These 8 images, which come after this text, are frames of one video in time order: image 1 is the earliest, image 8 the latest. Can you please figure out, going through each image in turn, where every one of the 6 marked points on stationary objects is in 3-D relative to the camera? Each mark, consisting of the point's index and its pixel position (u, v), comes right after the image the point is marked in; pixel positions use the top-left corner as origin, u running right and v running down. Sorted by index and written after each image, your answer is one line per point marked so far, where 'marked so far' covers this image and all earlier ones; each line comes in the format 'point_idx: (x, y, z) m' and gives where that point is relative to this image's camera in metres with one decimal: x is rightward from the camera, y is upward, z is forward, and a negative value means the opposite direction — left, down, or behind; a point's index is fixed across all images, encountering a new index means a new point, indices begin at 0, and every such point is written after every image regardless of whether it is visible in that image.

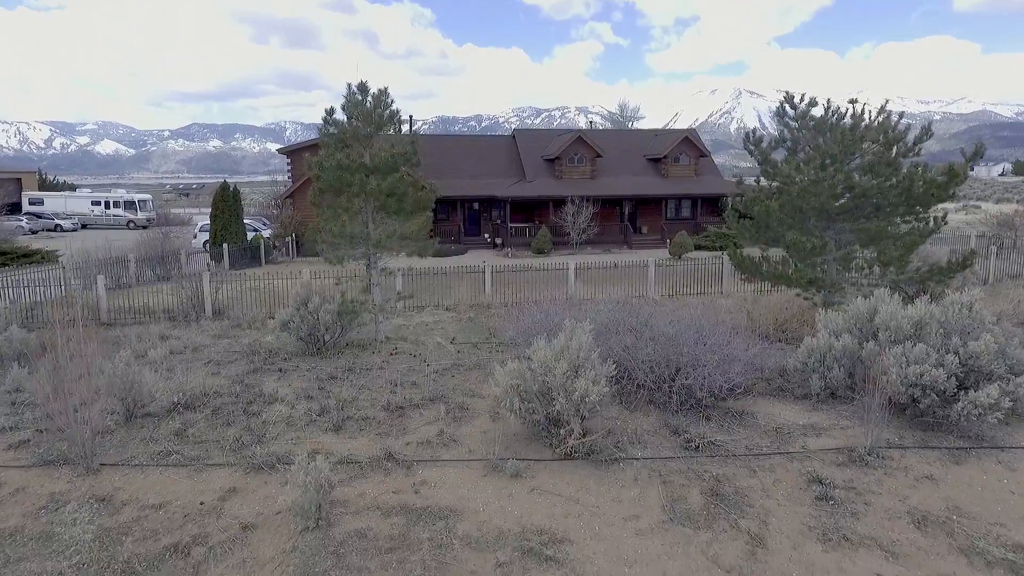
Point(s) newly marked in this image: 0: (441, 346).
0: (-1.2, -1.0, +11.5) m
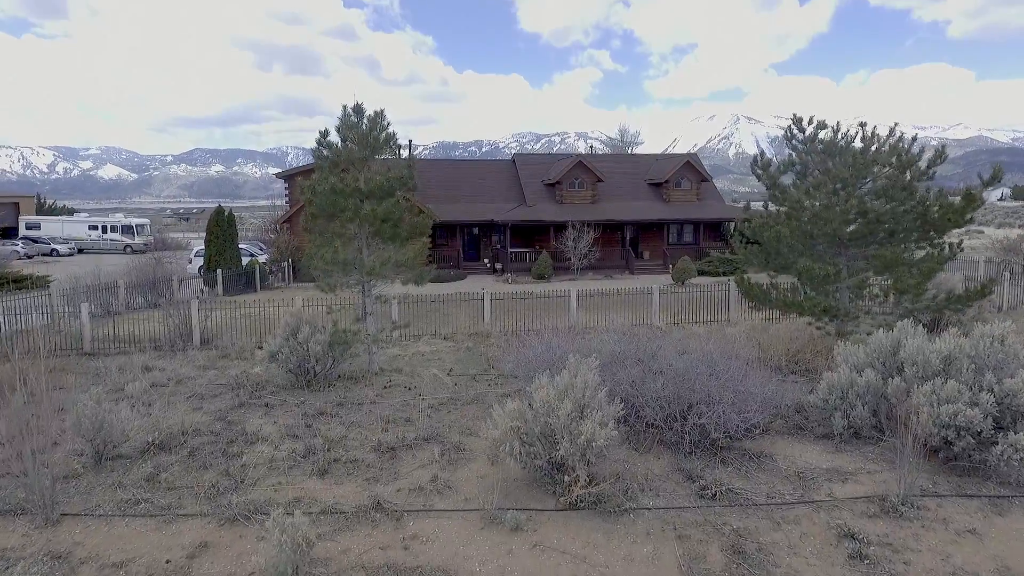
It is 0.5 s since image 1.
0: (-1.2, -1.5, +11.0) m
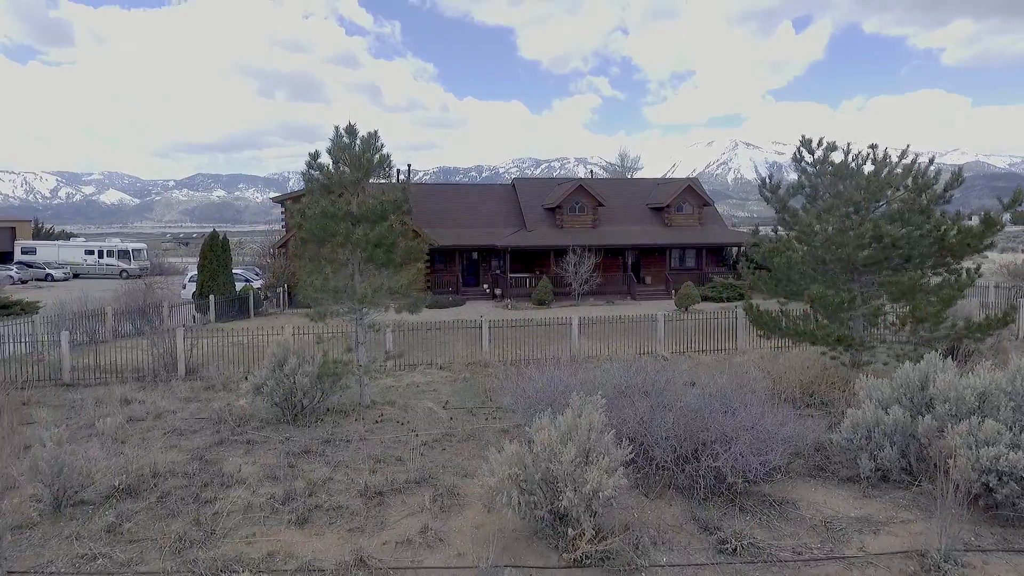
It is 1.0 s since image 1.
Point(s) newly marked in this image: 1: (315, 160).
0: (-1.3, -1.9, +10.4) m
1: (-3.0, +1.9, +10.1) m
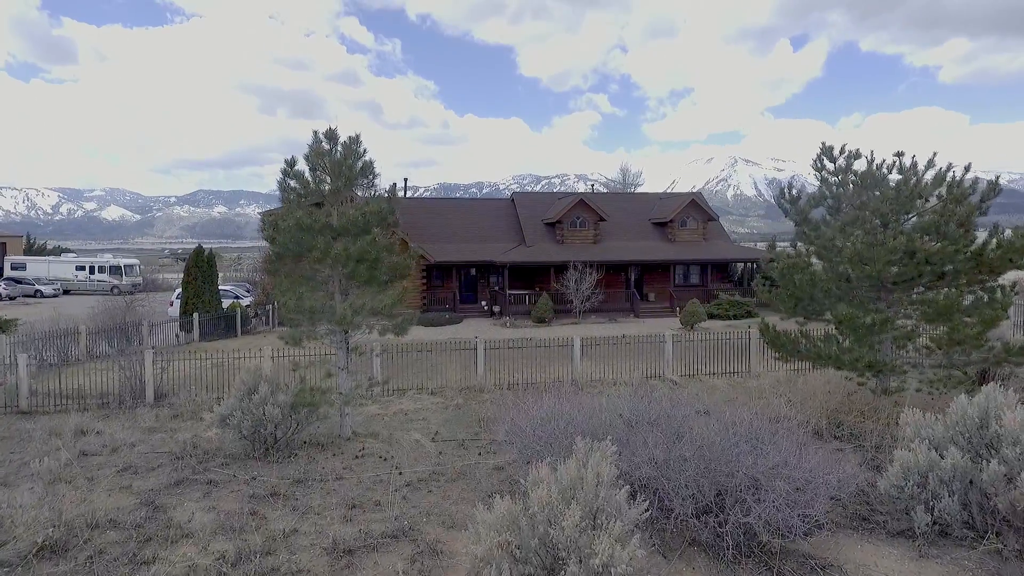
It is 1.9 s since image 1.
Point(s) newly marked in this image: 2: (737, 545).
0: (-1.3, -2.2, +9.4) m
1: (-3.1, +1.7, +9.2) m
2: (+1.9, -2.2, +5.6) m
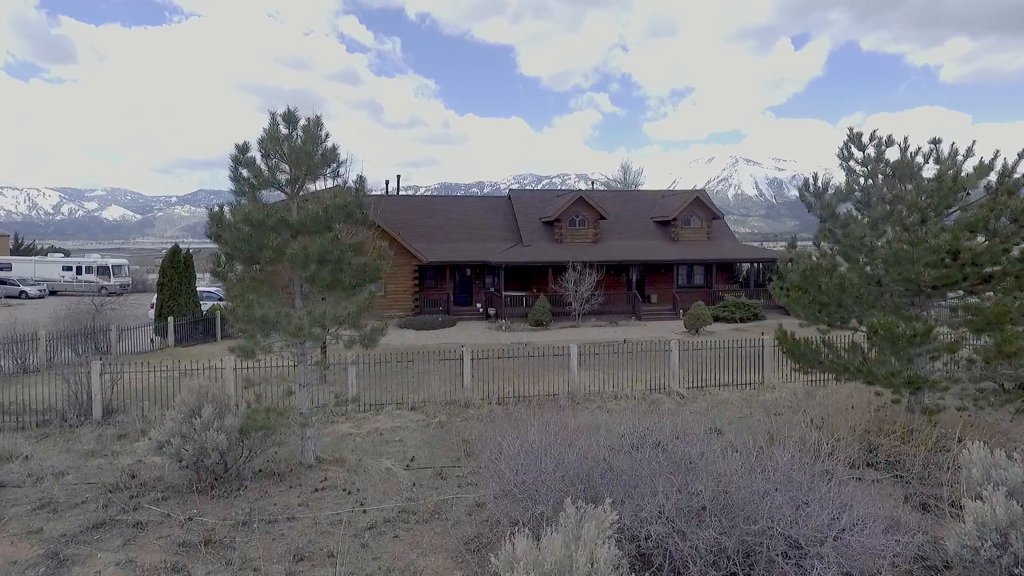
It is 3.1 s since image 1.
0: (-1.5, -2.3, +8.2) m
1: (-3.3, +1.6, +8.0) m
2: (+1.7, -2.2, +4.4) m
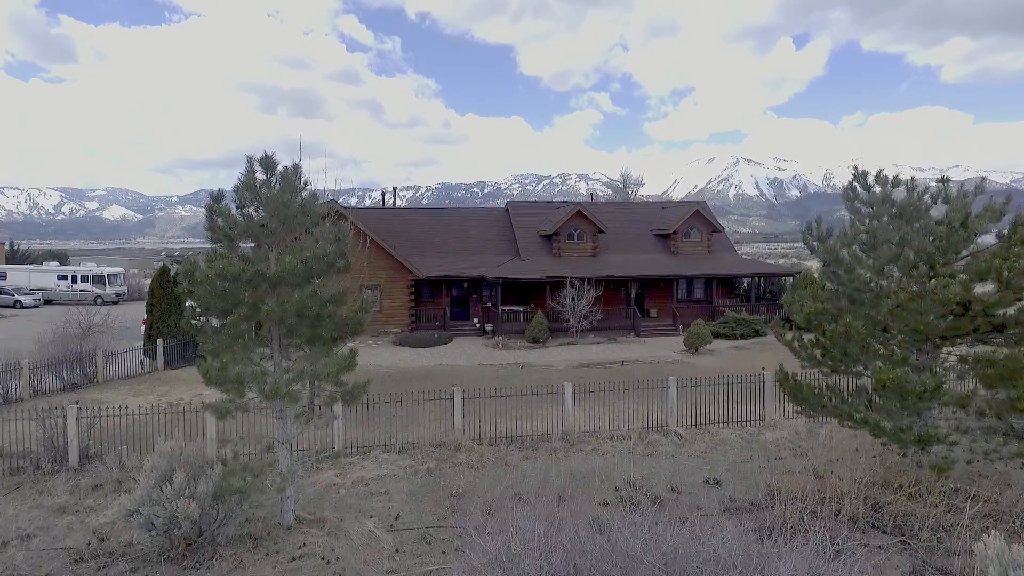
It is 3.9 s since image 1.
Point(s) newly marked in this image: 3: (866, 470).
0: (-1.6, -2.9, +7.8) m
1: (-3.4, +1.0, +7.6) m
2: (+1.6, -2.9, +4.0) m
3: (+5.0, -2.5, +9.3) m
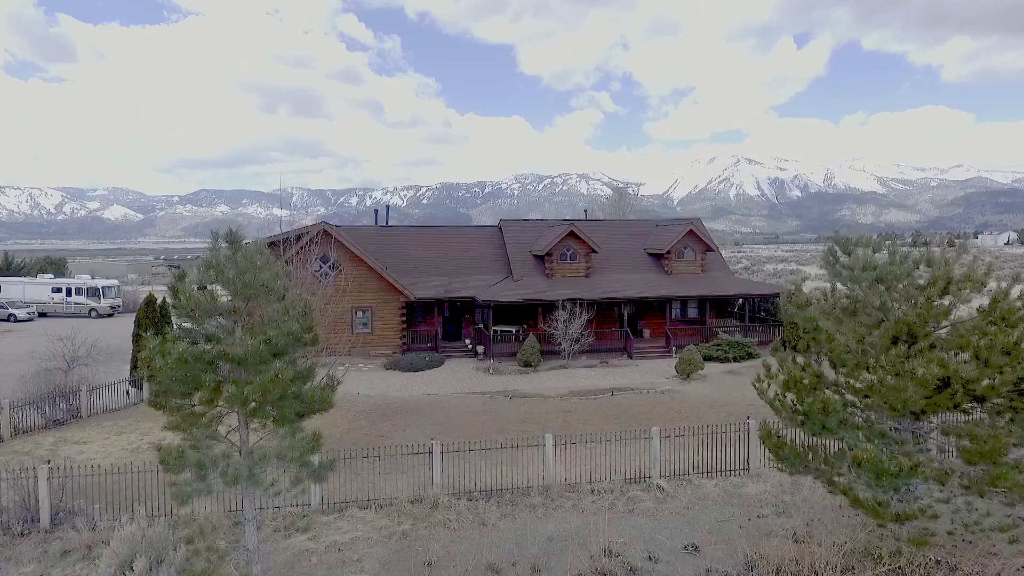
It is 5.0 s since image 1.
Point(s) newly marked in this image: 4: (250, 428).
0: (-2.0, -3.8, +7.7) m
1: (-3.8, +0.1, +7.5) m
2: (+1.2, -3.8, +3.9) m
3: (+4.6, -3.4, +9.1) m
4: (-3.1, -1.6, +7.8) m
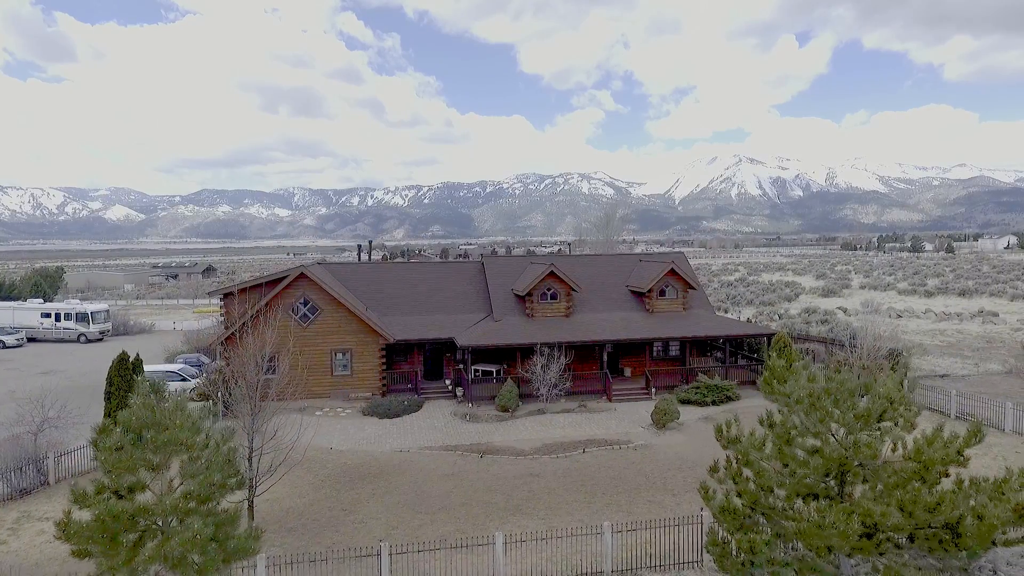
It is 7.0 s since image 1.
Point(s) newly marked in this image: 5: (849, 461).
0: (-2.9, -5.5, +7.7) m
1: (-4.6, -1.7, +7.5) m
2: (+0.3, -5.5, +3.9) m
3: (+3.8, -5.1, +9.1) m
4: (-3.9, -3.3, +7.8) m
5: (+4.3, -2.2, +8.3) m
